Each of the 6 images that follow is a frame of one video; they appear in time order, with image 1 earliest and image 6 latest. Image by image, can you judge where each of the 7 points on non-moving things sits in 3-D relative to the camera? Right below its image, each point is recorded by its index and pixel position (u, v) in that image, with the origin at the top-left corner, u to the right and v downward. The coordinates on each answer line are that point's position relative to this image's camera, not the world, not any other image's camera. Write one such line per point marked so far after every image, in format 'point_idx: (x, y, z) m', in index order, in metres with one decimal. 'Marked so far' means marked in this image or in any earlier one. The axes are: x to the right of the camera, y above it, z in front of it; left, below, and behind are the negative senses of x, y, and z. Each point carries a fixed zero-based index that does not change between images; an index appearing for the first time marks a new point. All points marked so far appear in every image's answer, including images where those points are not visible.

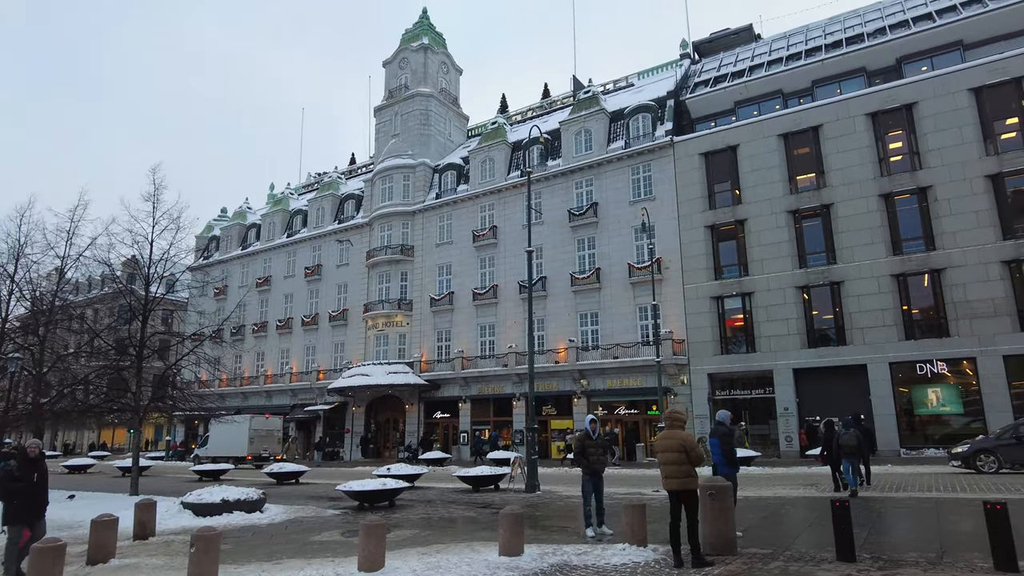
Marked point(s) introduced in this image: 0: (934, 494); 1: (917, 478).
0: (+9.5, -4.7, +14.8) m
1: (+11.5, -5.4, +18.6) m
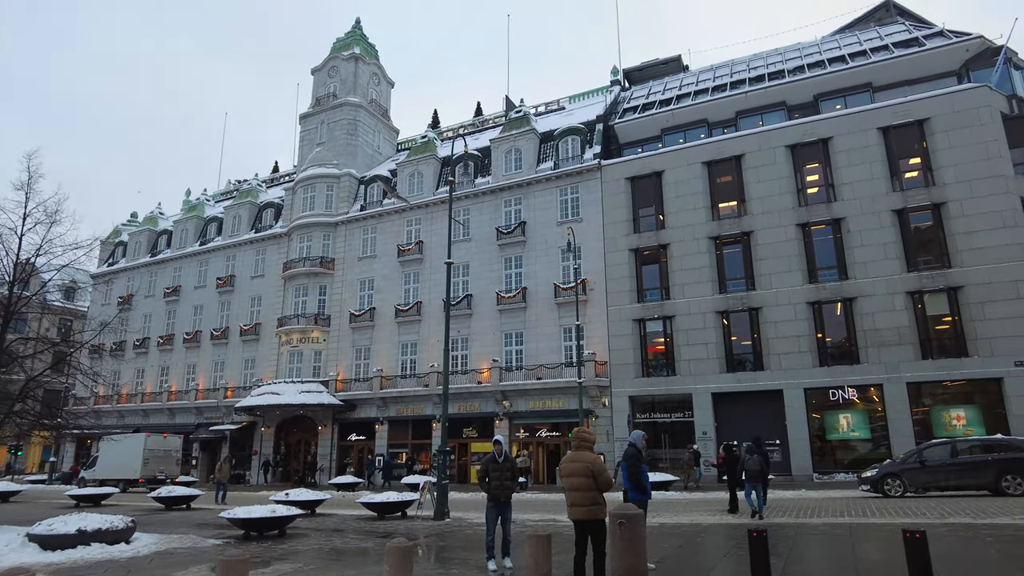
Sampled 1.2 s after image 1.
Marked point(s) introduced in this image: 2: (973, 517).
0: (+7.5, -5.2, +14.7) m
1: (+9.0, -6.1, +18.6) m
2: (+10.0, -5.0, +14.1) m
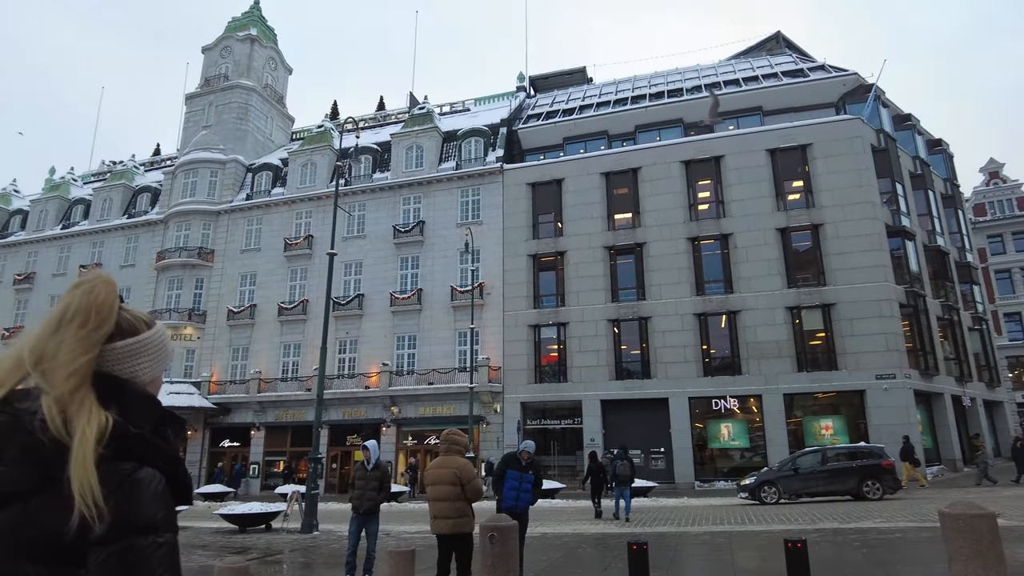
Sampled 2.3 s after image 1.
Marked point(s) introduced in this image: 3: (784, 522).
0: (+4.8, -5.4, +14.7) m
1: (+5.6, -6.4, +18.8) m
2: (+7.3, -5.2, +14.5) m
3: (+6.3, -5.4, +15.0) m
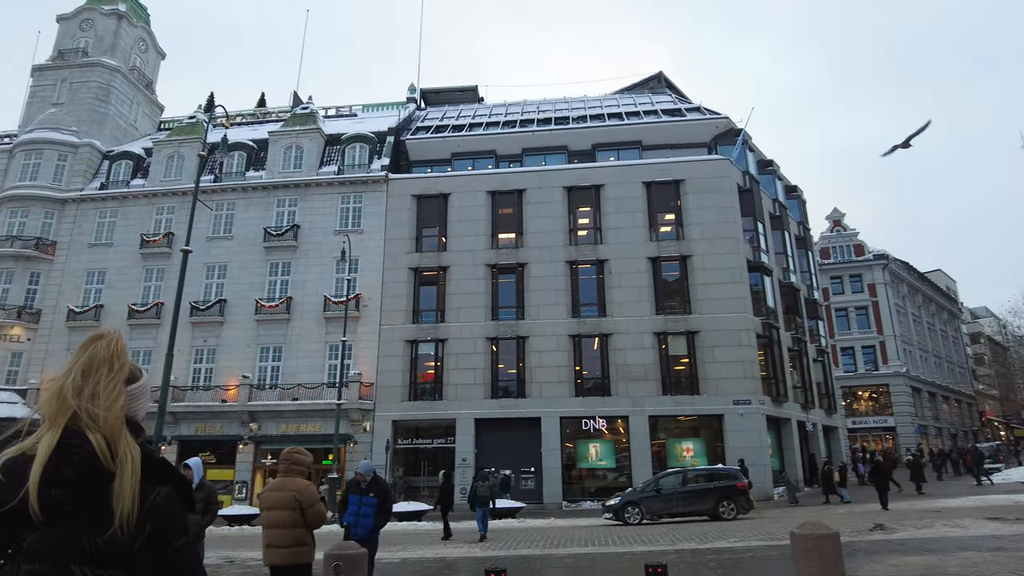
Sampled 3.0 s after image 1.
0: (+1.7, -5.8, +14.6) m
1: (+1.7, -7.0, +18.8) m
2: (+4.2, -5.8, +14.9) m
3: (+3.1, -6.0, +15.3) m
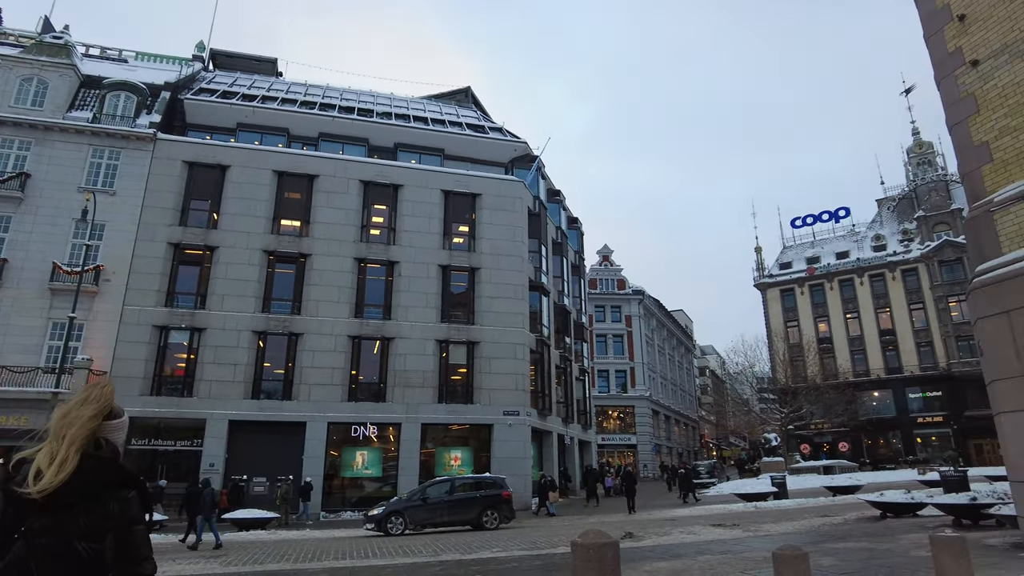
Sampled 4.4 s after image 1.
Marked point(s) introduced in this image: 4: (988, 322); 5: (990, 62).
0: (-3.4, -5.7, +13.5) m
1: (-4.9, -6.8, +17.4) m
2: (-1.1, -5.9, +14.6) m
3: (-2.3, -6.0, +14.6) m
4: (+6.9, -0.5, +9.4) m
5: (+7.2, +3.4, +9.9) m
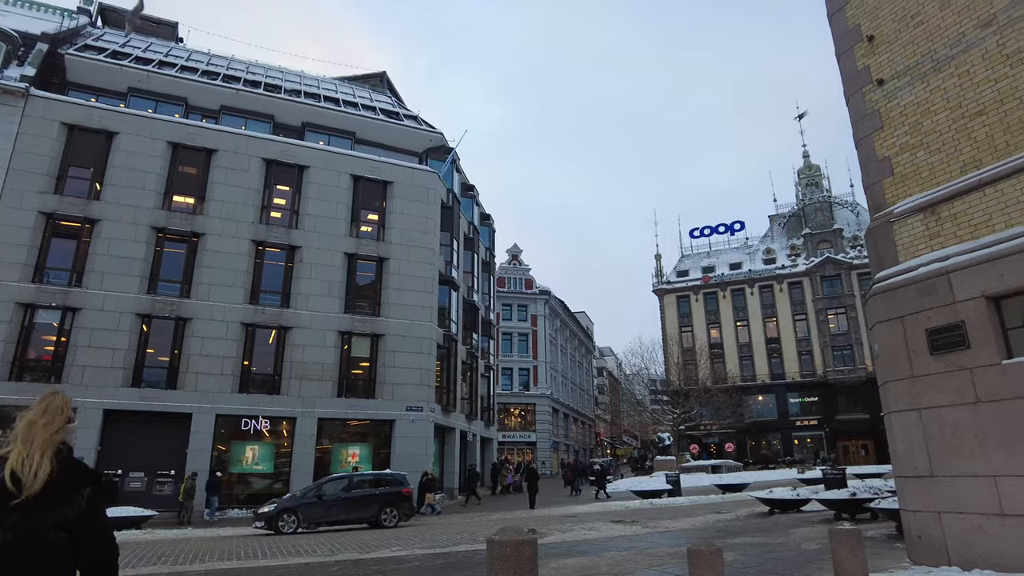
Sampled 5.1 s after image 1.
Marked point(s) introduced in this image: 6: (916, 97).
0: (-5.4, -5.3, +12.5) m
1: (-7.4, -6.3, +16.2) m
2: (-3.3, -5.6, +13.9) m
3: (-4.4, -5.6, +13.7) m
4: (+5.7, -0.6, +9.9) m
5: (+6.1, +3.3, +10.5) m
6: (+6.3, +3.0, +10.1) m
